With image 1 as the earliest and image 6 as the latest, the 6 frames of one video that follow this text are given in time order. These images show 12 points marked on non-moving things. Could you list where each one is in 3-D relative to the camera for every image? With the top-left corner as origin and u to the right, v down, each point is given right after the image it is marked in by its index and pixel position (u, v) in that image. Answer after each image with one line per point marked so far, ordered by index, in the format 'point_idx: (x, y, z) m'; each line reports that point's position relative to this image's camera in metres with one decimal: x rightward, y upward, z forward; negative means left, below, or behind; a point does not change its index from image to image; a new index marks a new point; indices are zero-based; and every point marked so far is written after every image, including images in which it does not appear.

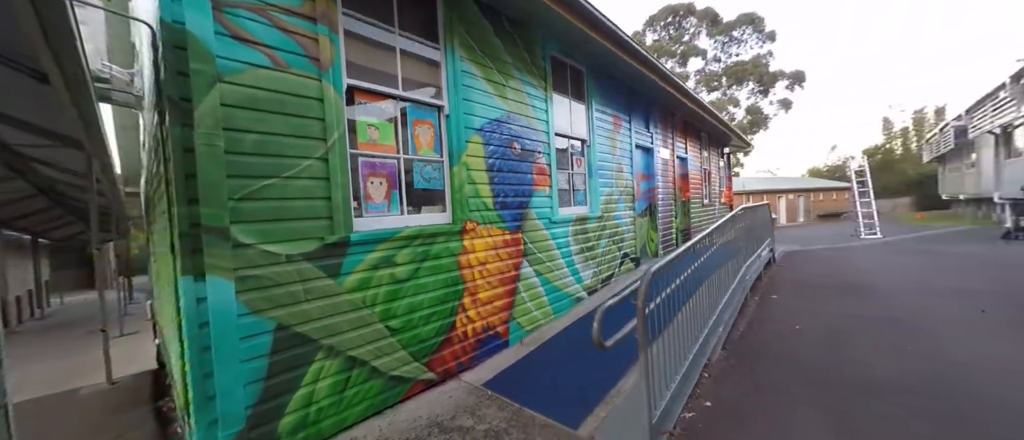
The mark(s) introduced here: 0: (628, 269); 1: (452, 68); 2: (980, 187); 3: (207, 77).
0: (+1.9, -0.8, +6.2) m
1: (-0.5, +1.4, +3.5) m
2: (+18.0, +1.3, +14.2) m
3: (-1.7, +0.8, +2.0) m
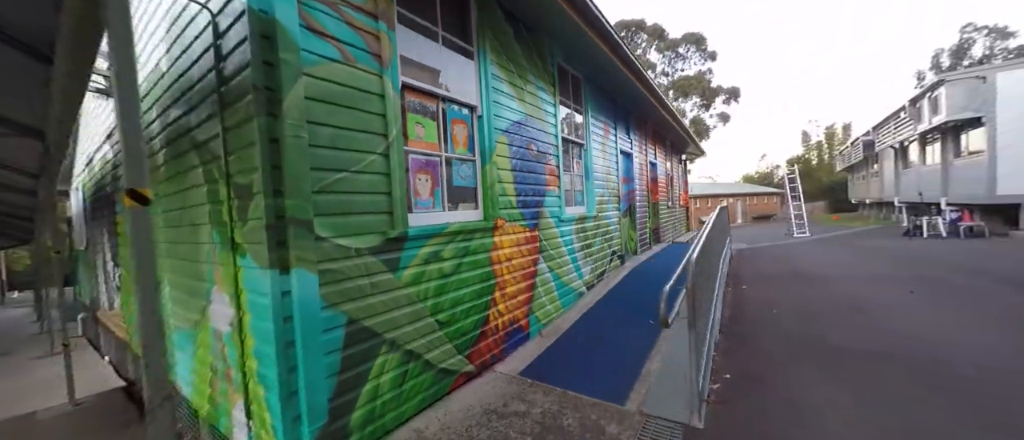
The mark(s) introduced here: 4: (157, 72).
0: (+1.8, -0.8, +6.6) m
1: (-0.3, +1.4, +3.6) m
2: (+16.7, +1.2, +16.7) m
3: (-1.2, +0.8, +2.0) m
4: (-3.0, +1.2, +3.1) m
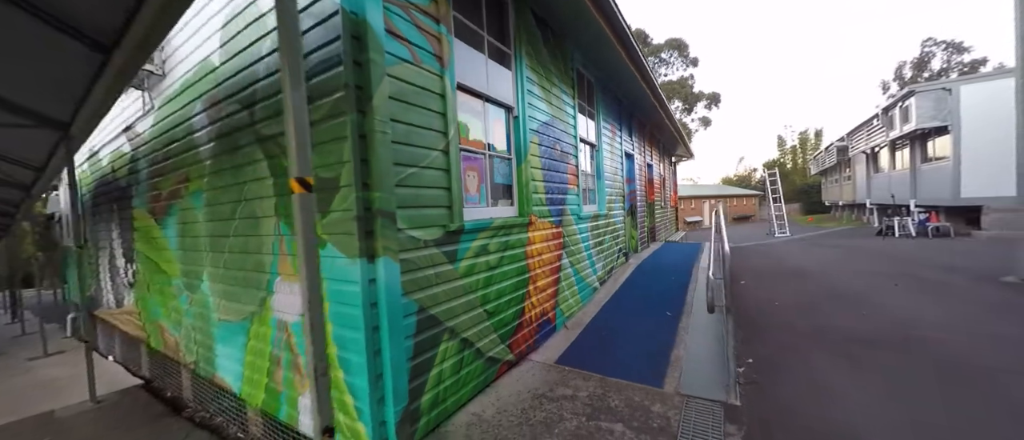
0: (+2.0, -0.8, +6.9) m
1: (+0.1, +1.5, +3.8) m
2: (+16.3, +1.2, +17.7) m
3: (-0.7, +0.9, +2.1) m
4: (-2.6, +1.3, +3.1) m
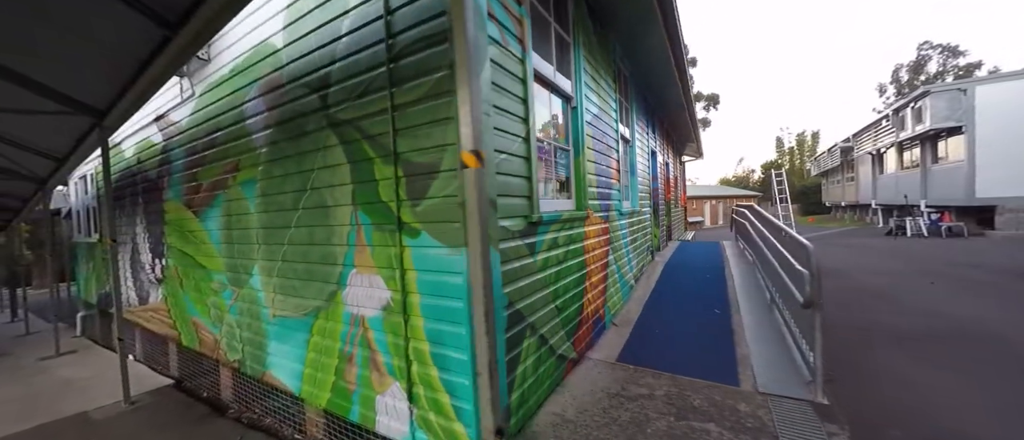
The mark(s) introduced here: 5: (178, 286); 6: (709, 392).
0: (+2.5, -0.7, +6.8) m
1: (+0.6, +1.5, +3.6) m
2: (+16.6, +1.2, +17.9) m
3: (-0.2, +0.9, +2.0) m
4: (-2.0, +1.4, +3.0) m
5: (-3.8, -0.8, +4.3) m
6: (+1.5, -1.3, +2.9) m
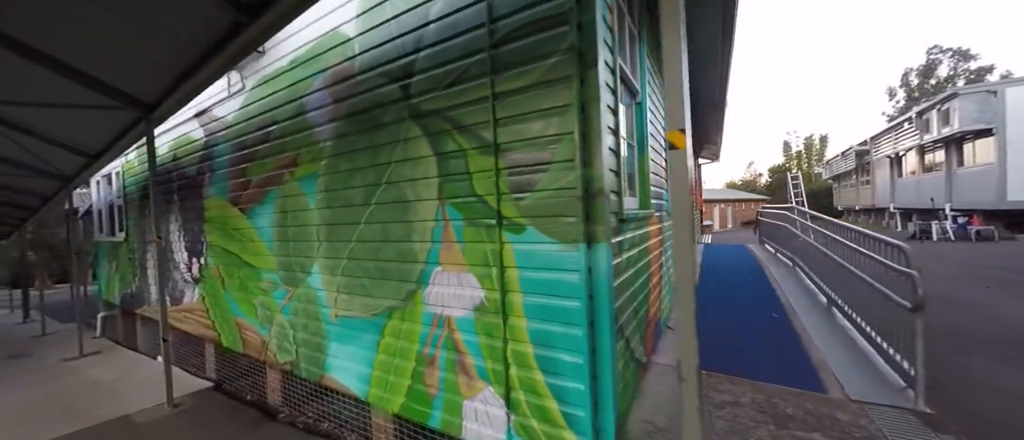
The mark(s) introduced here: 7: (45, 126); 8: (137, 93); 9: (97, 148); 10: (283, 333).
0: (+3.1, -0.8, +6.7) m
1: (+1.2, +1.5, +3.5) m
2: (+17.2, +1.0, +17.8) m
3: (+0.4, +1.0, +1.9) m
4: (-1.4, +1.4, +2.9) m
5: (-3.2, -0.7, +4.1) m
6: (+2.1, -1.3, +2.7) m
7: (-4.8, +1.0, +3.8) m
8: (-3.3, +1.1, +3.3) m
9: (-5.1, +0.9, +4.6) m
10: (-2.1, -1.0, +3.4) m
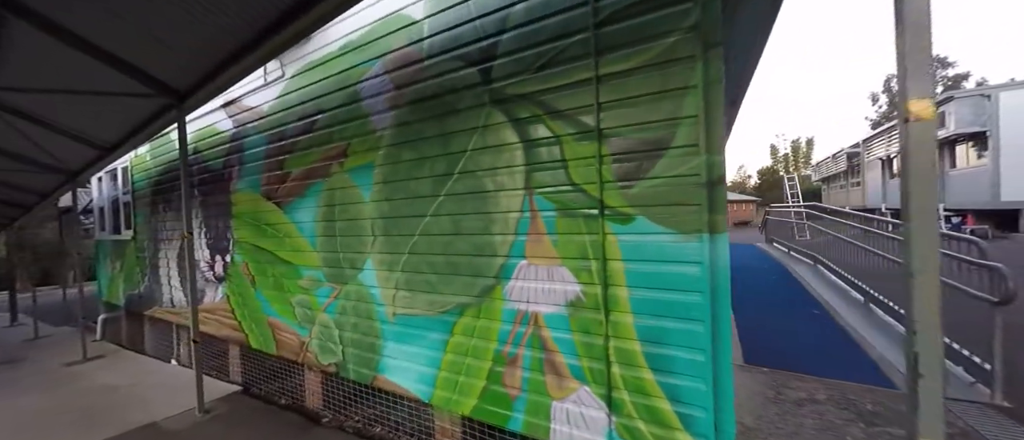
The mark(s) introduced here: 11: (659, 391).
0: (+3.5, -0.7, +6.7) m
1: (+1.7, +1.6, +3.5) m
2: (+17.3, +1.0, +18.2) m
3: (+1.0, +1.0, +1.8) m
4: (-0.9, +1.4, +2.7) m
5: (-2.8, -0.7, +3.9) m
6: (+2.6, -1.3, +2.7) m
7: (-4.3, +1.0, +3.6) m
8: (-2.8, +1.2, +3.1) m
9: (-4.6, +0.9, +4.3) m
10: (-1.6, -1.0, +3.2) m
11: (+0.7, -0.9, +1.8) m
